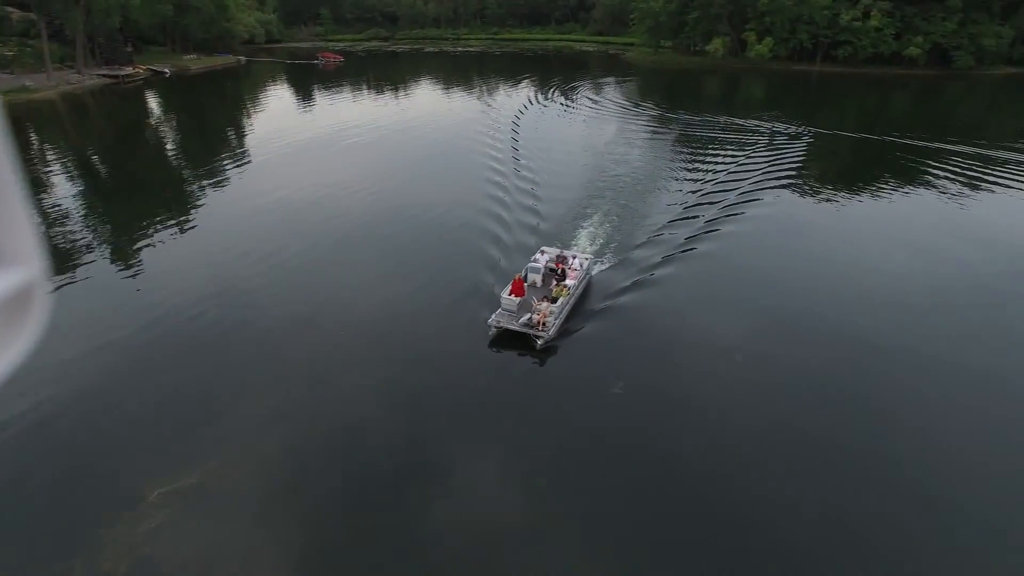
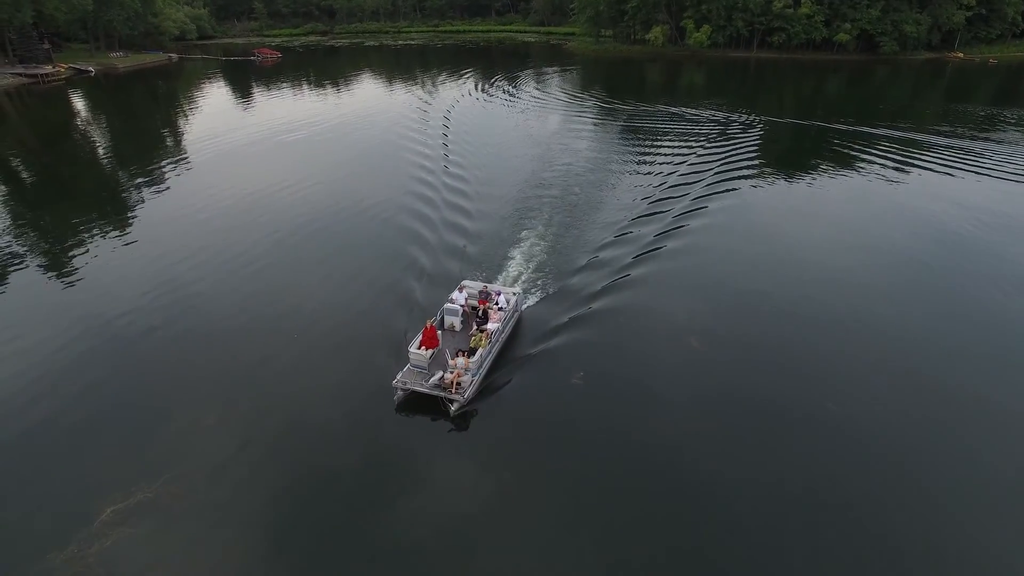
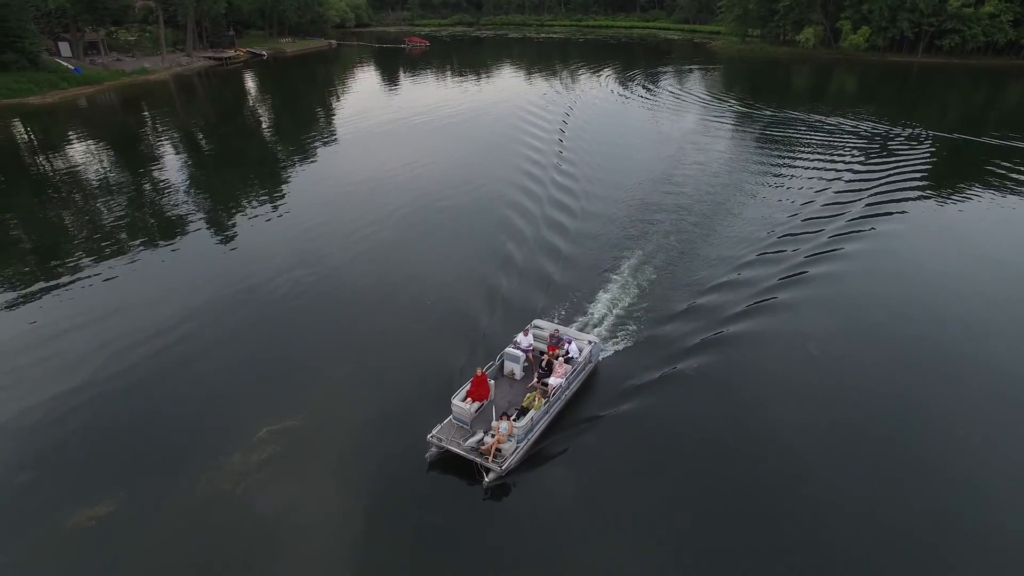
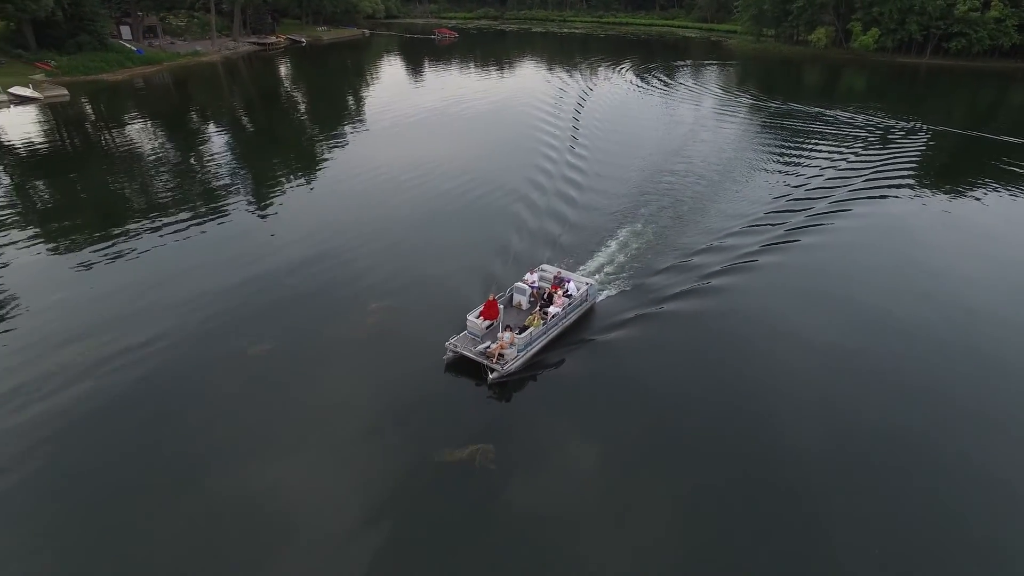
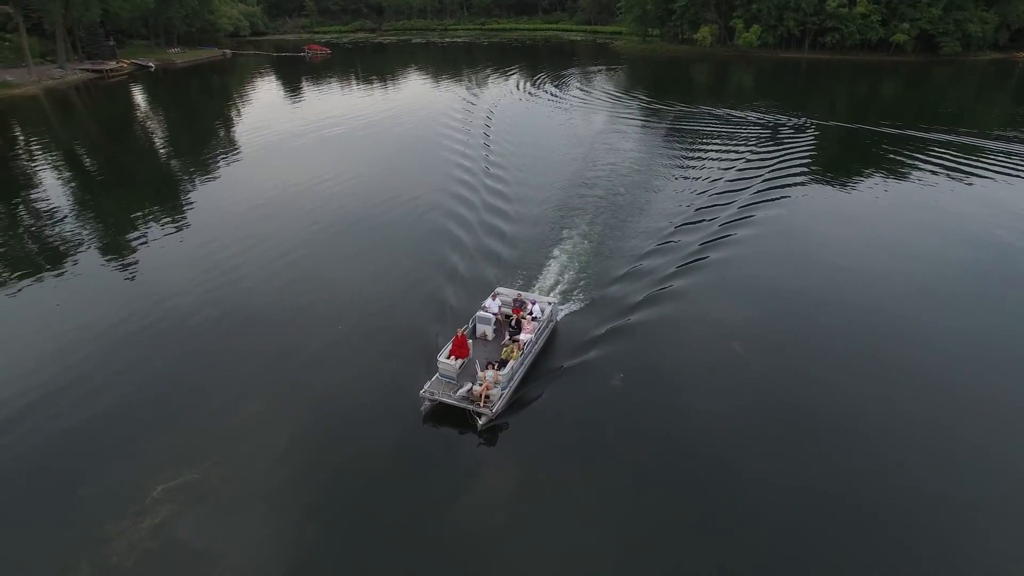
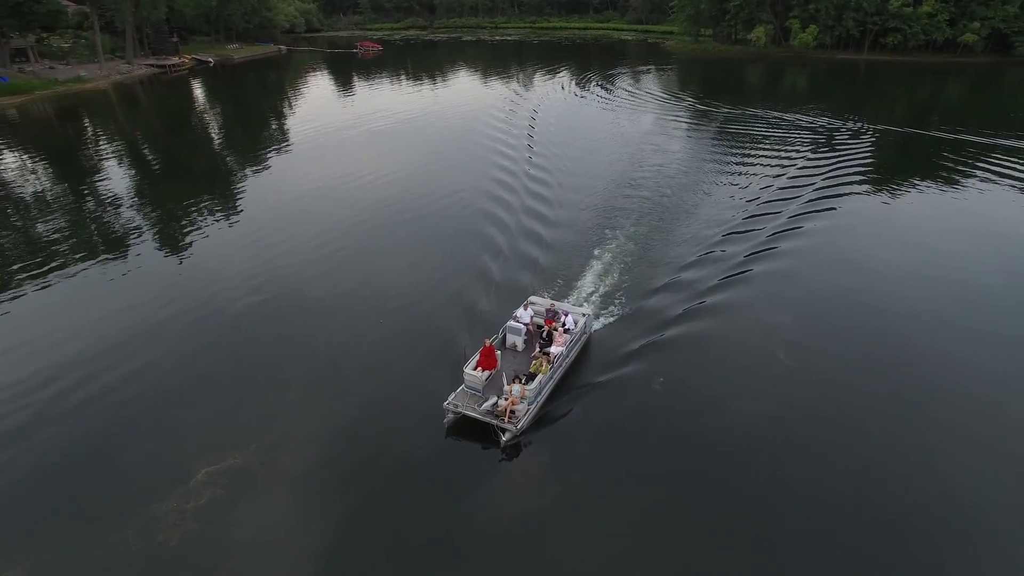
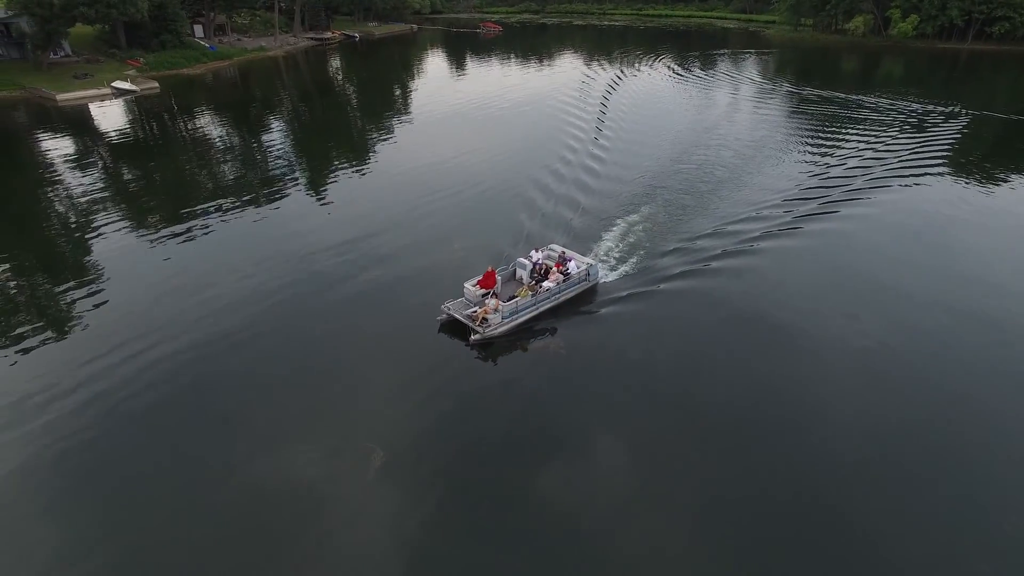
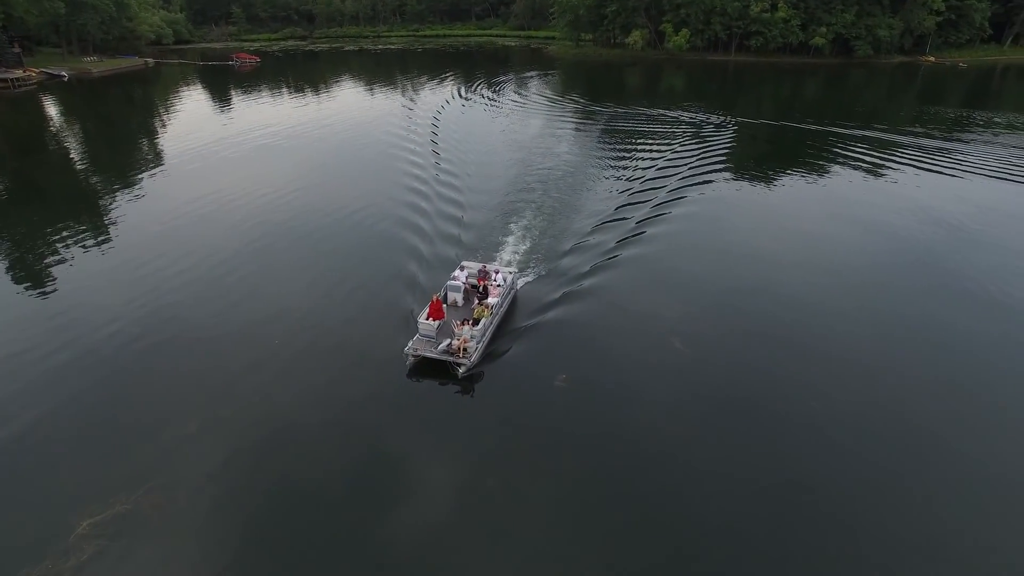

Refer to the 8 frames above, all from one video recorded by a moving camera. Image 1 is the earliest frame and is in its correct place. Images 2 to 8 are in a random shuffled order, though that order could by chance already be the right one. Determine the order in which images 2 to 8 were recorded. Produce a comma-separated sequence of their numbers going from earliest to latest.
8, 2, 5, 6, 3, 4, 7
